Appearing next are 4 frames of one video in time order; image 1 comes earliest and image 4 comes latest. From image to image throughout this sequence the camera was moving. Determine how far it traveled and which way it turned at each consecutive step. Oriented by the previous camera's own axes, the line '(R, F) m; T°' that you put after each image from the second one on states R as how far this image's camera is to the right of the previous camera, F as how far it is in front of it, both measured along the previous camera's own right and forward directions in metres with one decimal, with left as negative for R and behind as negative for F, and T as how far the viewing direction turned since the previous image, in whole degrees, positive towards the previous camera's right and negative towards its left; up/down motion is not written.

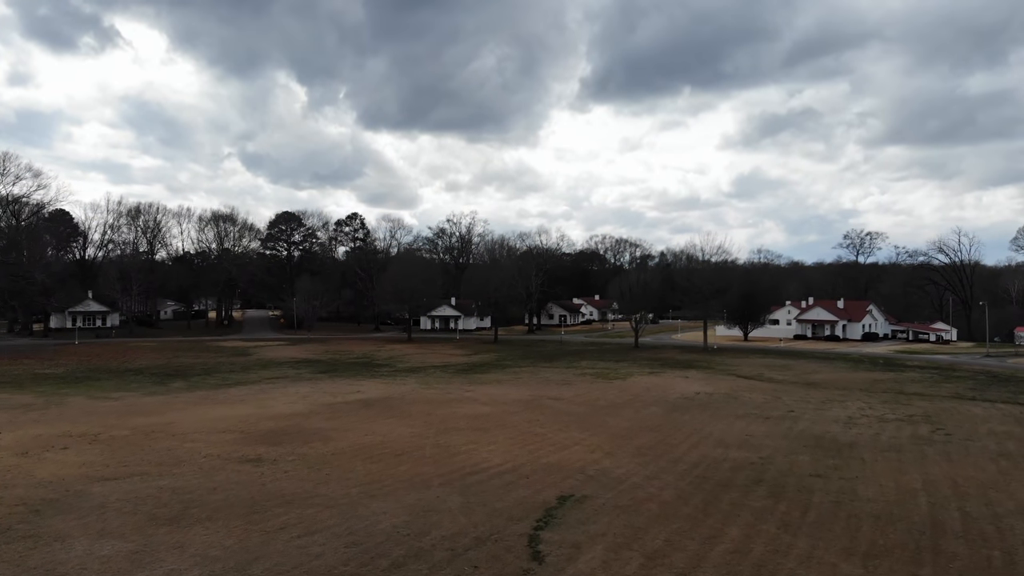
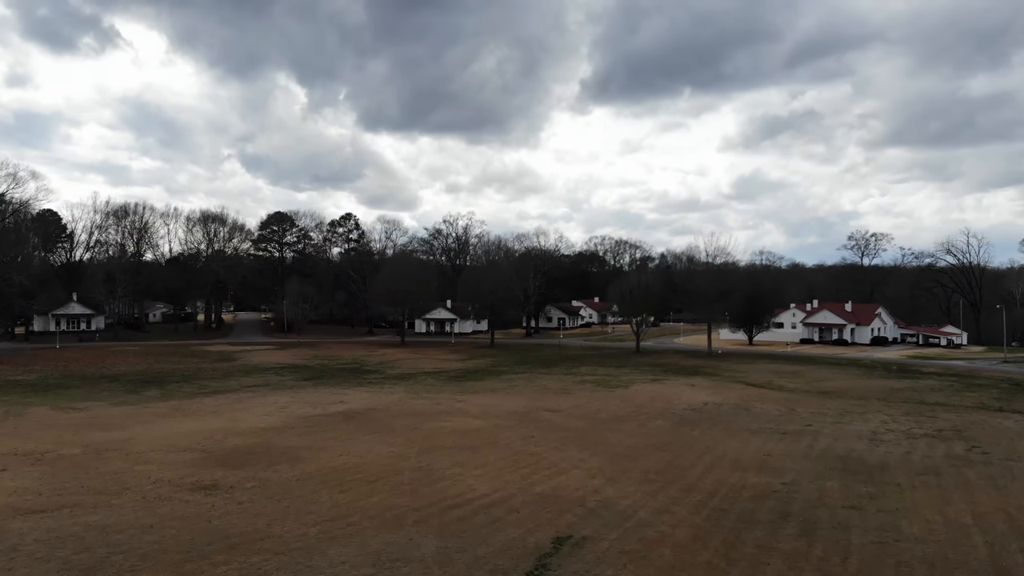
(+0.2, +1.4) m; 0°
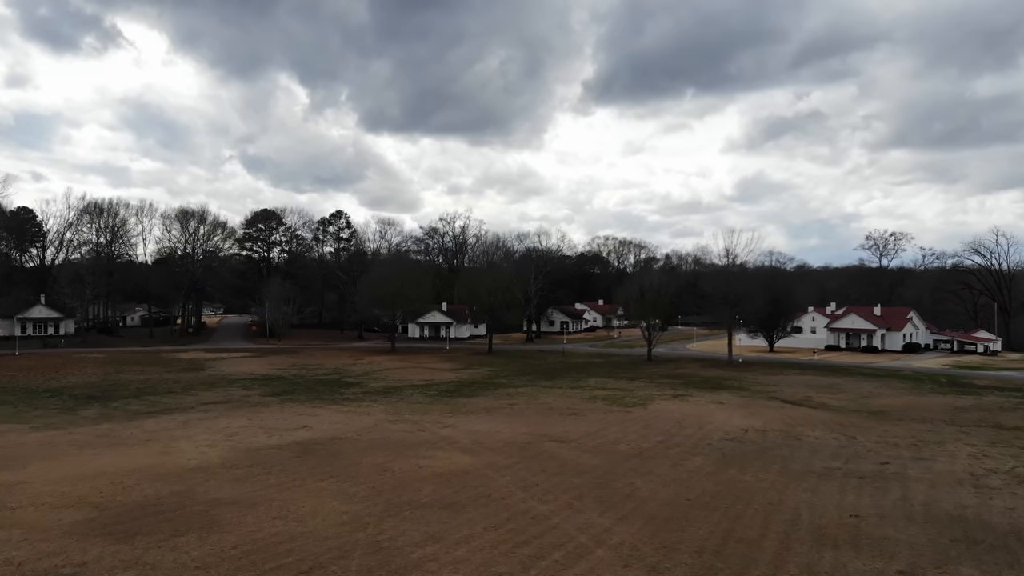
(+0.1, +3.3) m; 0°
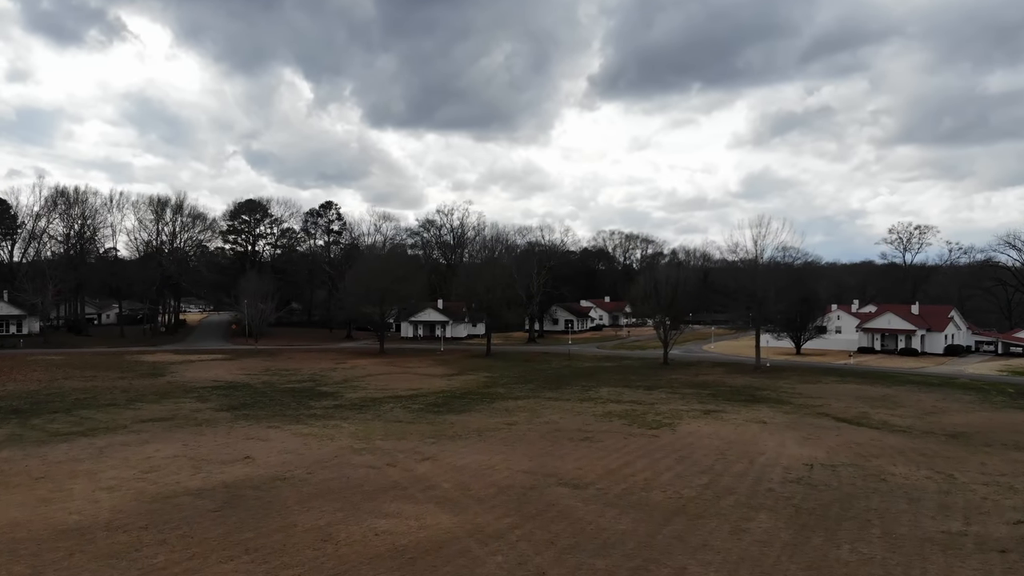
(+0.1, +3.5) m; 0°
